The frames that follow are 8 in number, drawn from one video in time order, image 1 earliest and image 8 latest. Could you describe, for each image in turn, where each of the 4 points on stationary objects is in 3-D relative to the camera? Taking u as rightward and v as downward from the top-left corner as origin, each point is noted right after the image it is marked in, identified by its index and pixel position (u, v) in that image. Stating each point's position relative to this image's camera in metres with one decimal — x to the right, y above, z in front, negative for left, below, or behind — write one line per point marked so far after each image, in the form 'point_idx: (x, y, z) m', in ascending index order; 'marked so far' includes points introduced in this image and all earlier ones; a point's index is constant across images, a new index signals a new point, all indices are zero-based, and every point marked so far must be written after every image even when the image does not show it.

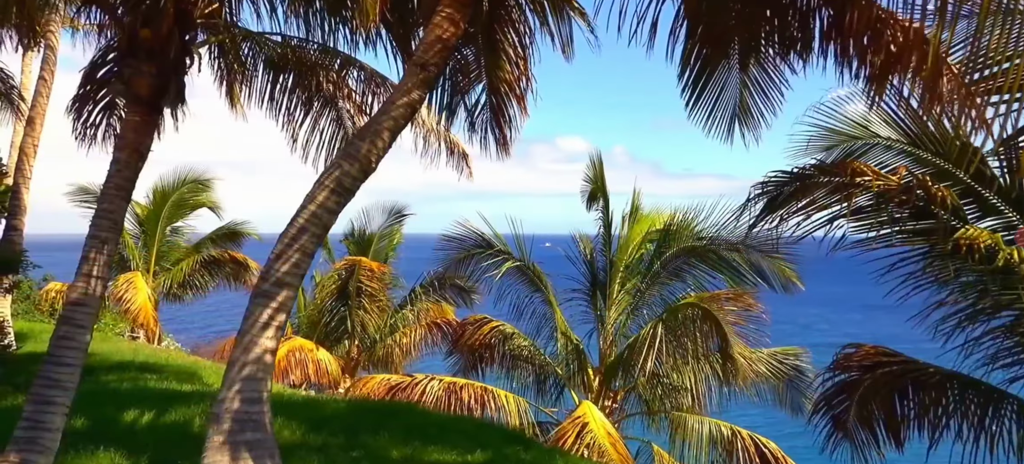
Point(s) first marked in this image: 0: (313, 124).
0: (-1.8, +1.0, +8.9) m
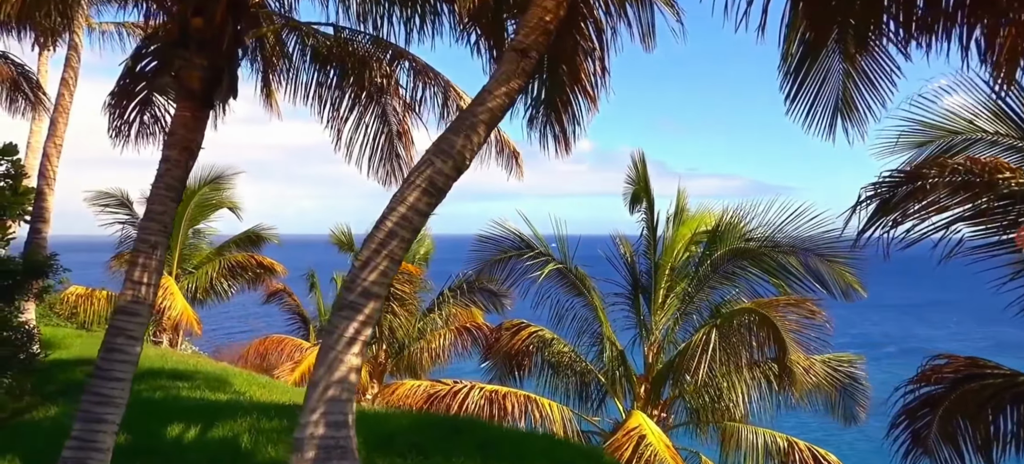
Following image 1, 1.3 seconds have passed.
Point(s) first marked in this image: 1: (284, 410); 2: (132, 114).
0: (-1.4, +1.0, +8.5) m
1: (-1.7, -1.4, +7.5) m
2: (-3.1, +1.0, +8.1) m
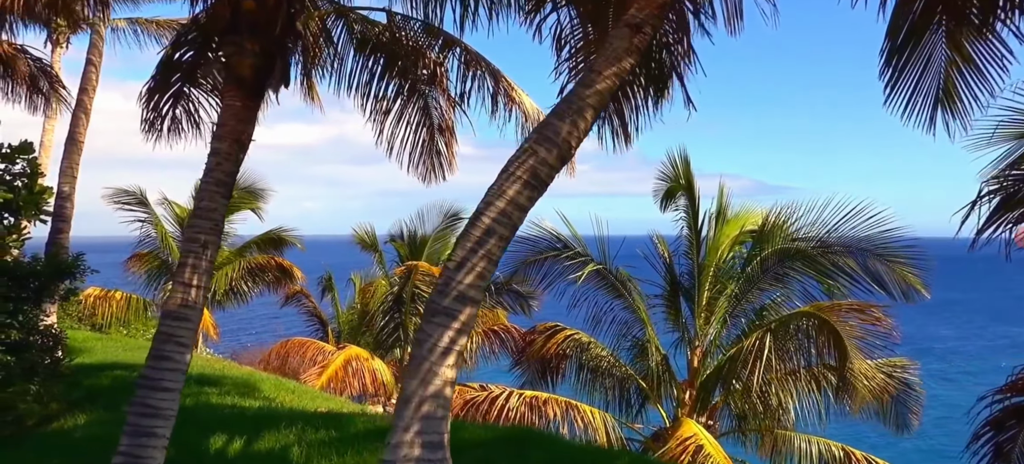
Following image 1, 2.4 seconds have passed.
0: (-0.9, +1.0, +8.1) m
1: (-1.3, -1.4, +7.1) m
2: (-2.7, +1.0, +7.7) m
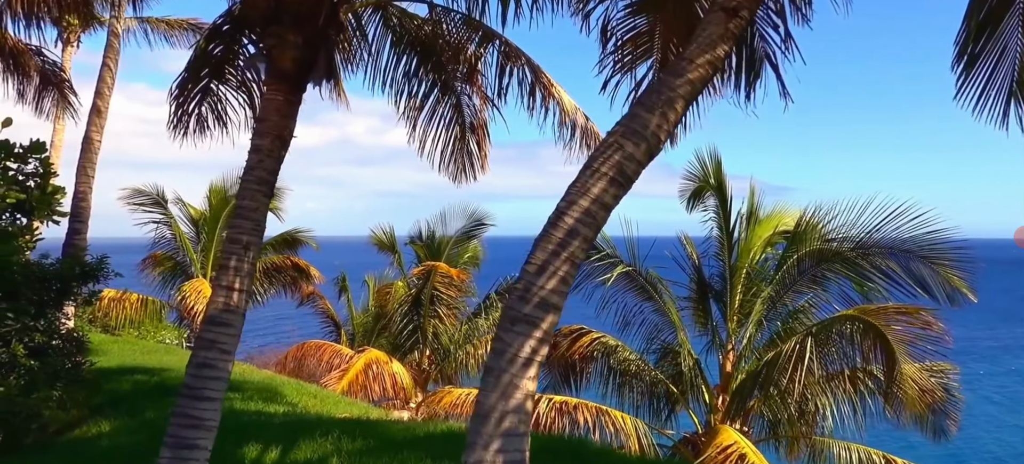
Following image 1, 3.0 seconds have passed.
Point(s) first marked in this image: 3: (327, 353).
0: (-0.6, +1.0, +7.8) m
1: (-1.0, -1.4, +6.8) m
2: (-2.4, +1.0, +7.5) m
3: (-2.8, -1.8, +14.8) m
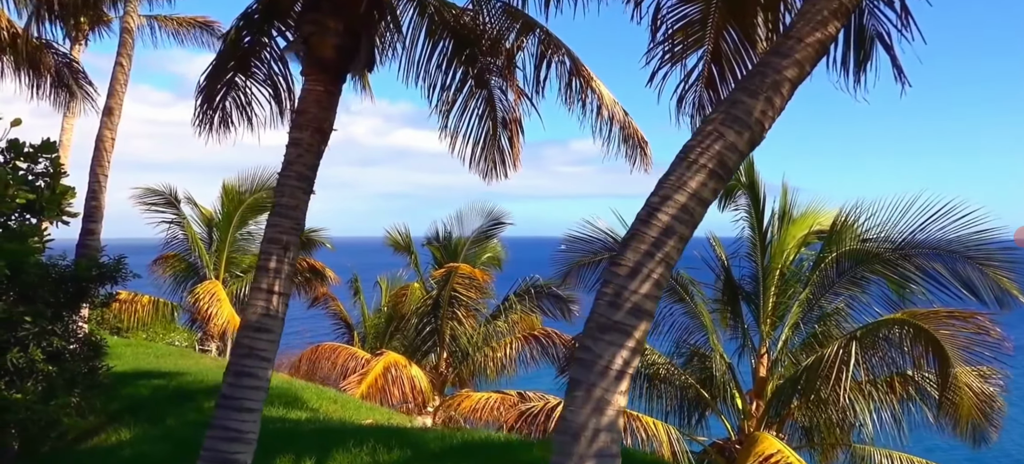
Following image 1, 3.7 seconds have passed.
0: (-0.4, +1.0, +7.5) m
1: (-0.7, -1.4, +6.5) m
2: (-2.2, +1.0, +7.2) m
3: (-2.5, -1.8, +14.5) m
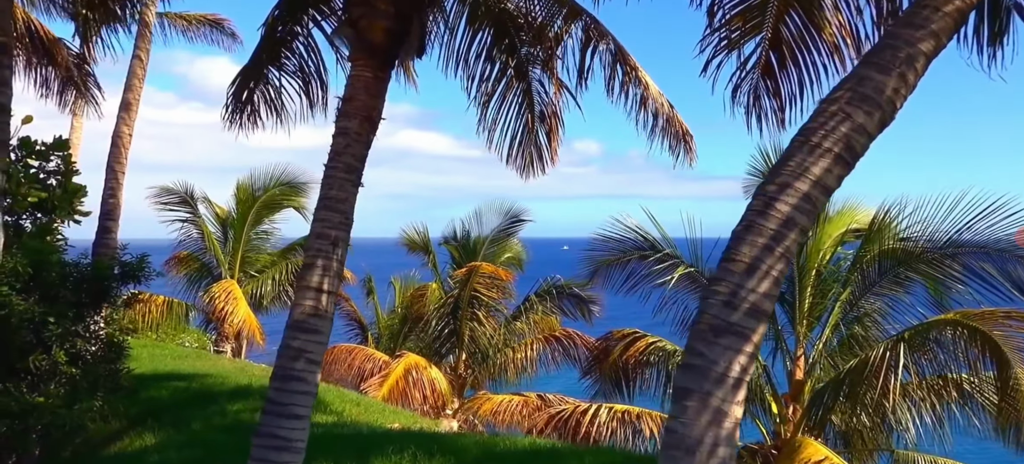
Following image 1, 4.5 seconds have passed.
0: (-0.1, +1.0, +7.2) m
1: (-0.4, -1.3, +6.2) m
2: (-1.9, +1.0, +6.9) m
3: (-2.2, -1.8, +14.2) m
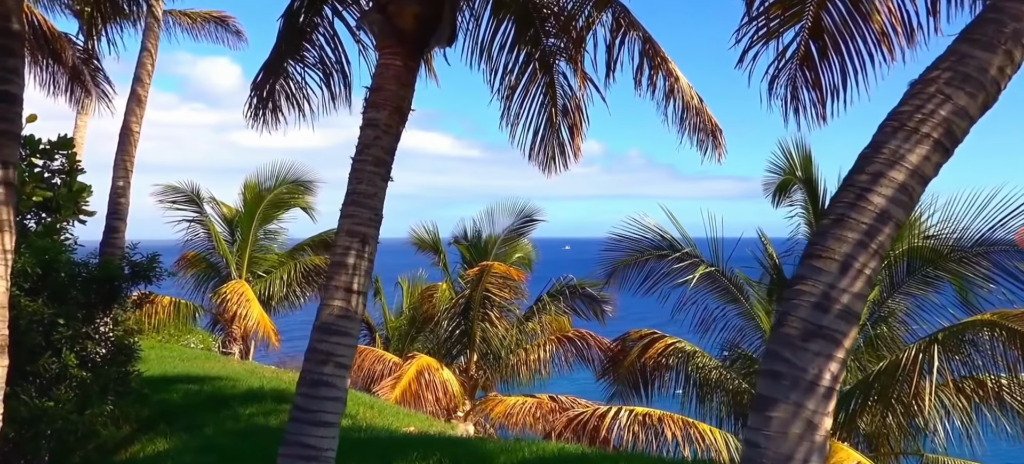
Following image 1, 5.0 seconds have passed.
0: (+0.1, +1.0, +7.0) m
1: (-0.3, -1.3, +6.0) m
2: (-1.7, +1.0, +6.7) m
3: (-2.0, -1.8, +14.0) m
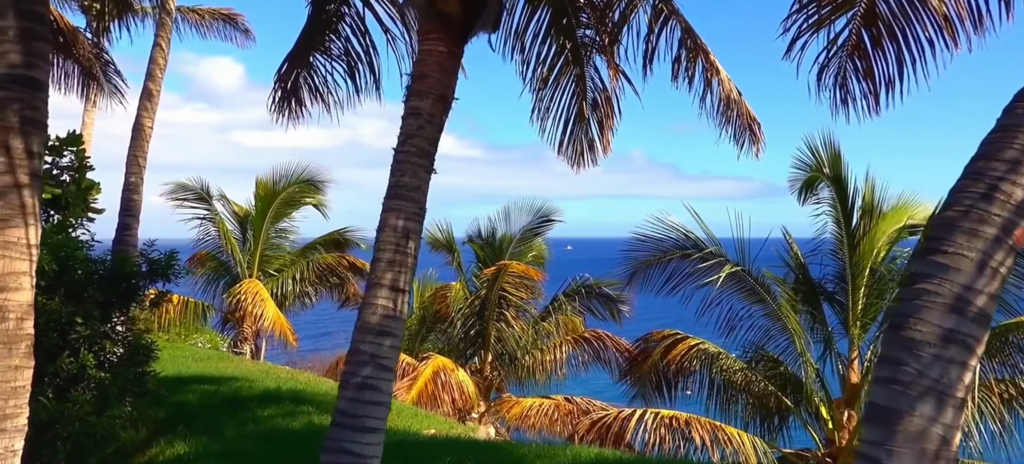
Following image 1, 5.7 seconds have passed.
0: (+0.3, +1.0, +6.8) m
1: (0.0, -1.3, +5.8) m
2: (-1.5, +1.0, +6.5) m
3: (-1.8, -1.8, +13.8) m
